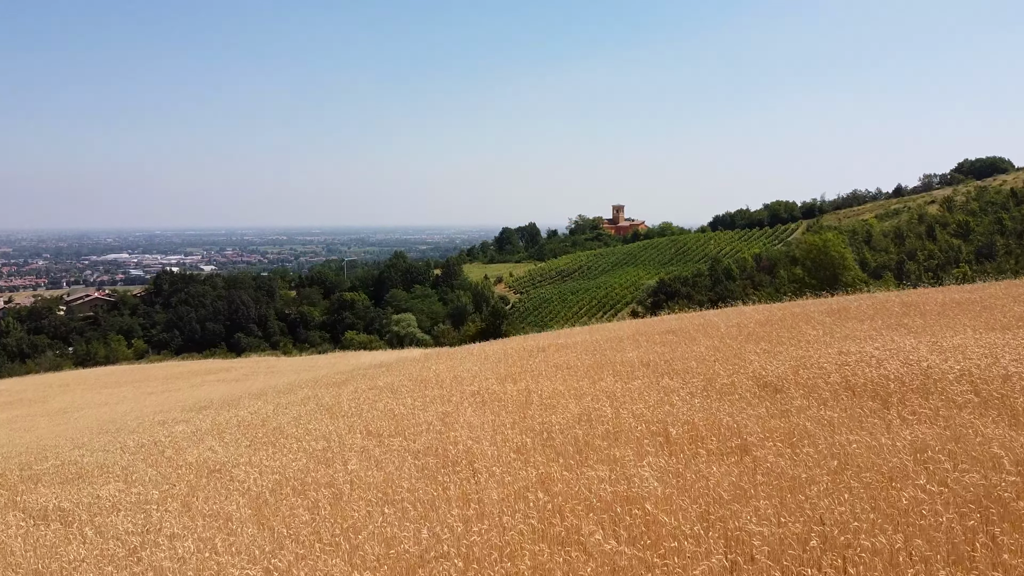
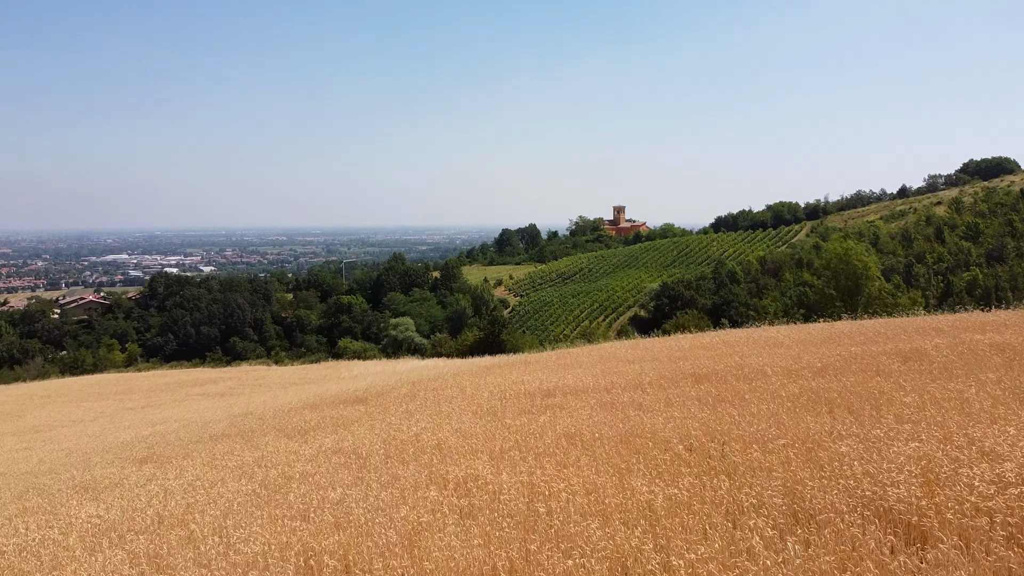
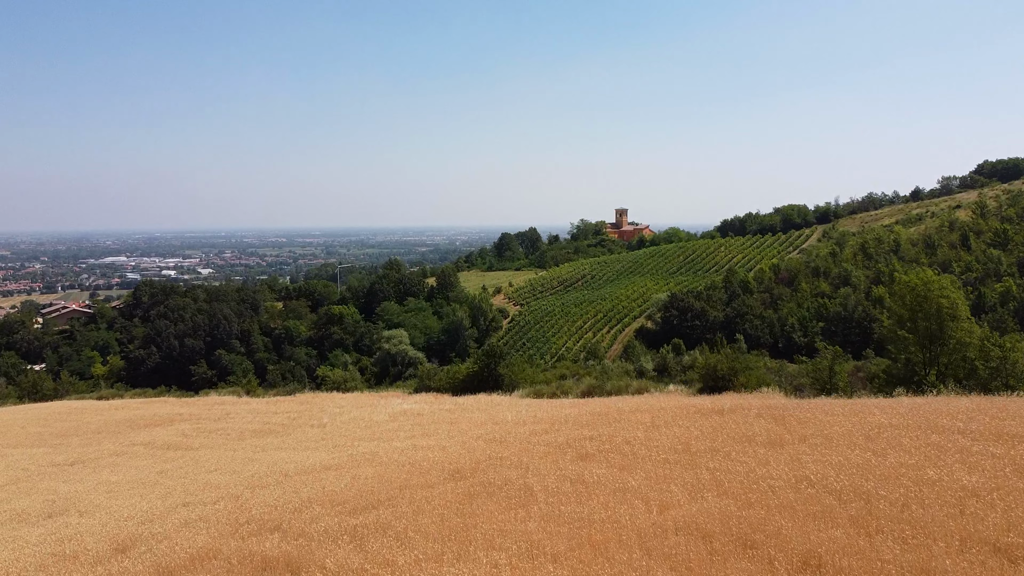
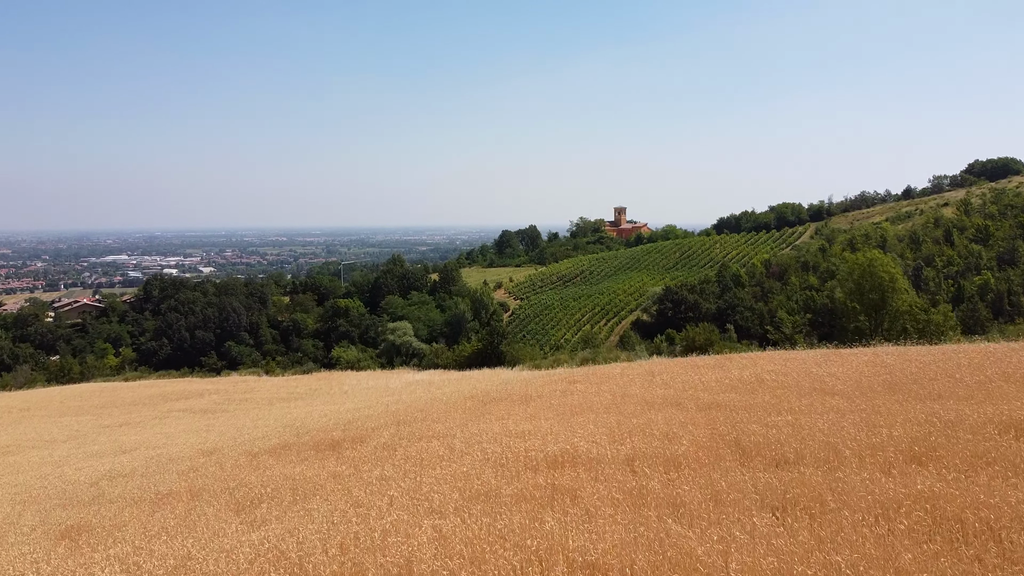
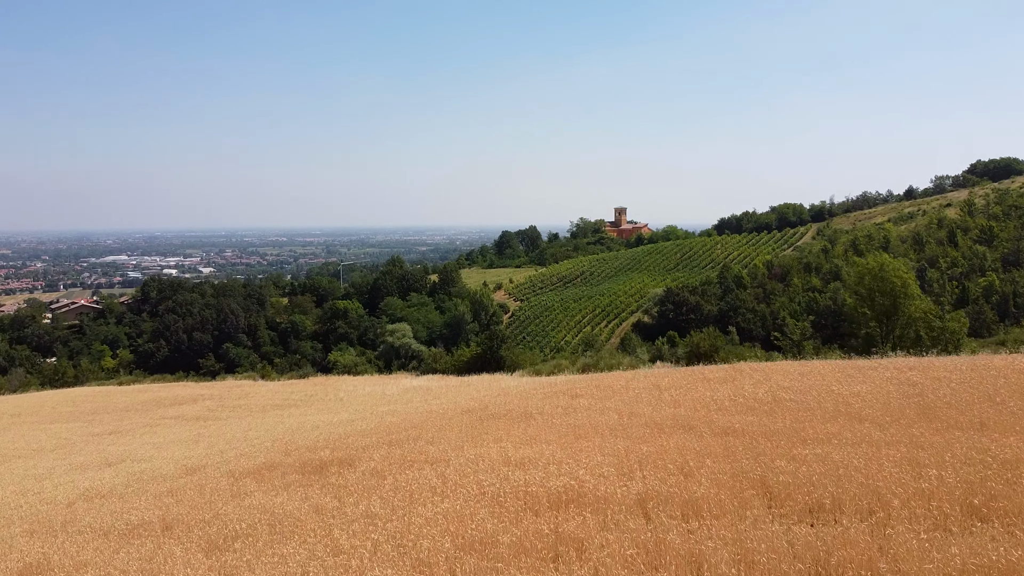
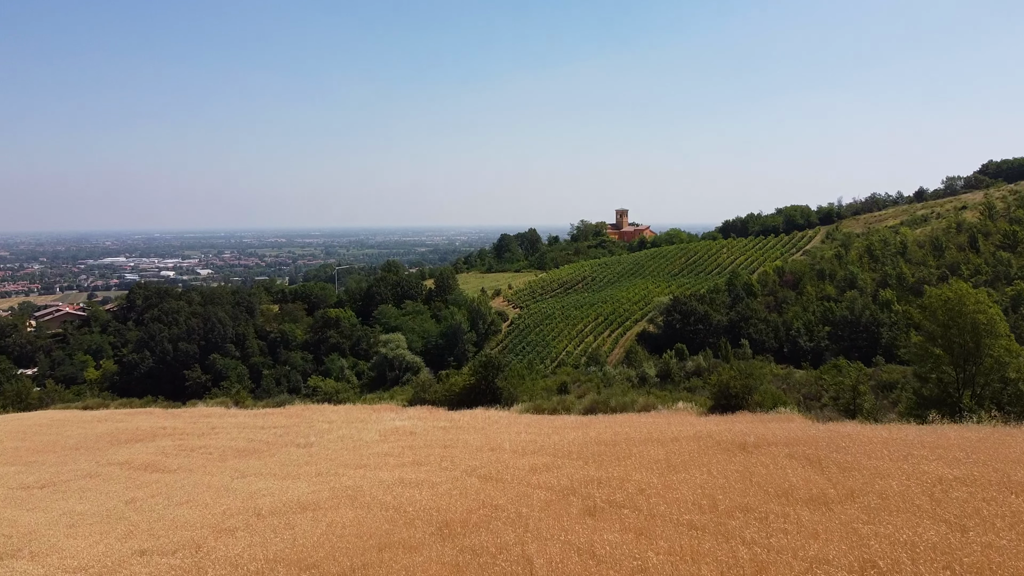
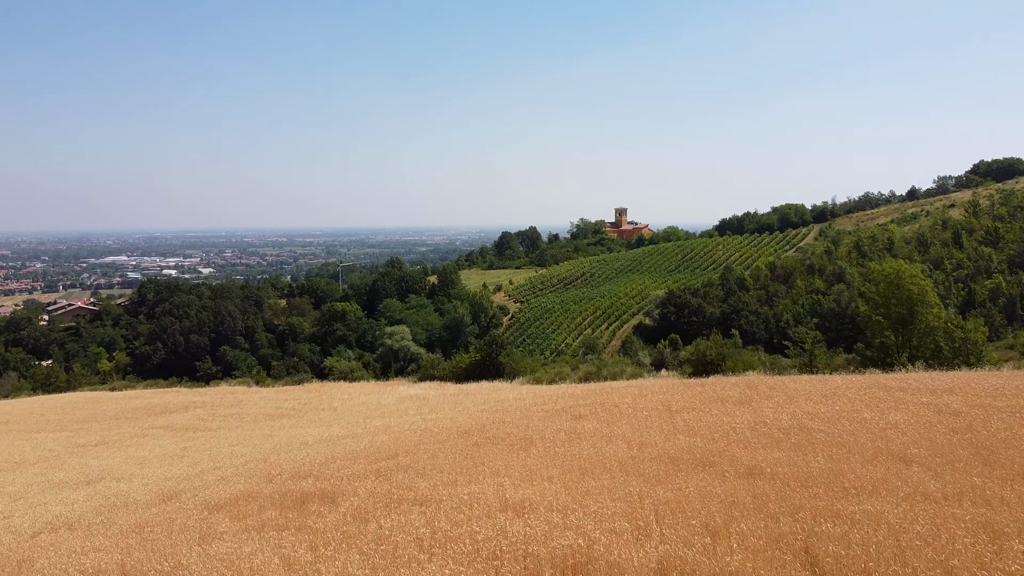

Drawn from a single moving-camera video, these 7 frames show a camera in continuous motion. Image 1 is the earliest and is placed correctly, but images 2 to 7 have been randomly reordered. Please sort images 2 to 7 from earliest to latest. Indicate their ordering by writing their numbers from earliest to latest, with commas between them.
2, 4, 5, 7, 3, 6
